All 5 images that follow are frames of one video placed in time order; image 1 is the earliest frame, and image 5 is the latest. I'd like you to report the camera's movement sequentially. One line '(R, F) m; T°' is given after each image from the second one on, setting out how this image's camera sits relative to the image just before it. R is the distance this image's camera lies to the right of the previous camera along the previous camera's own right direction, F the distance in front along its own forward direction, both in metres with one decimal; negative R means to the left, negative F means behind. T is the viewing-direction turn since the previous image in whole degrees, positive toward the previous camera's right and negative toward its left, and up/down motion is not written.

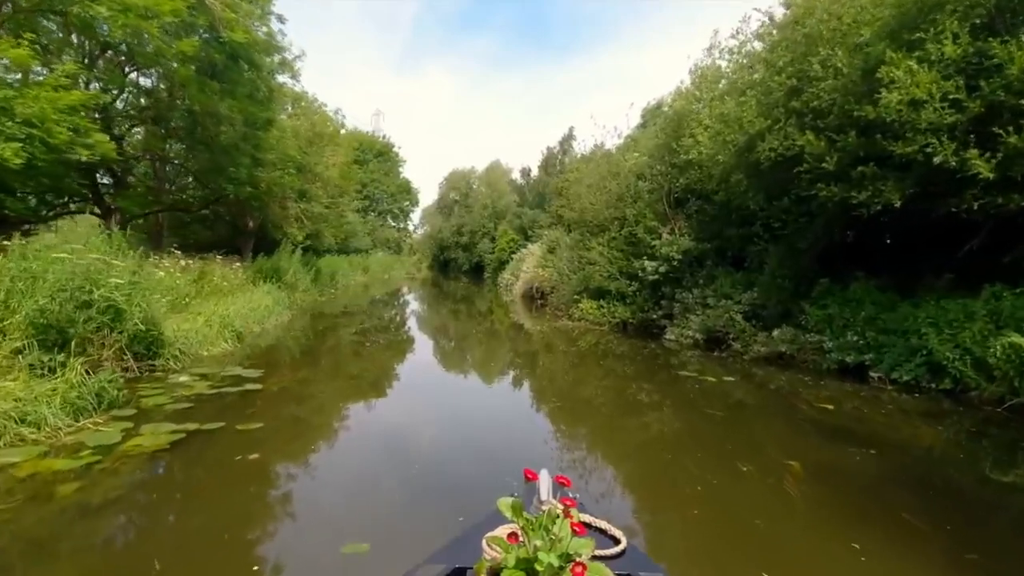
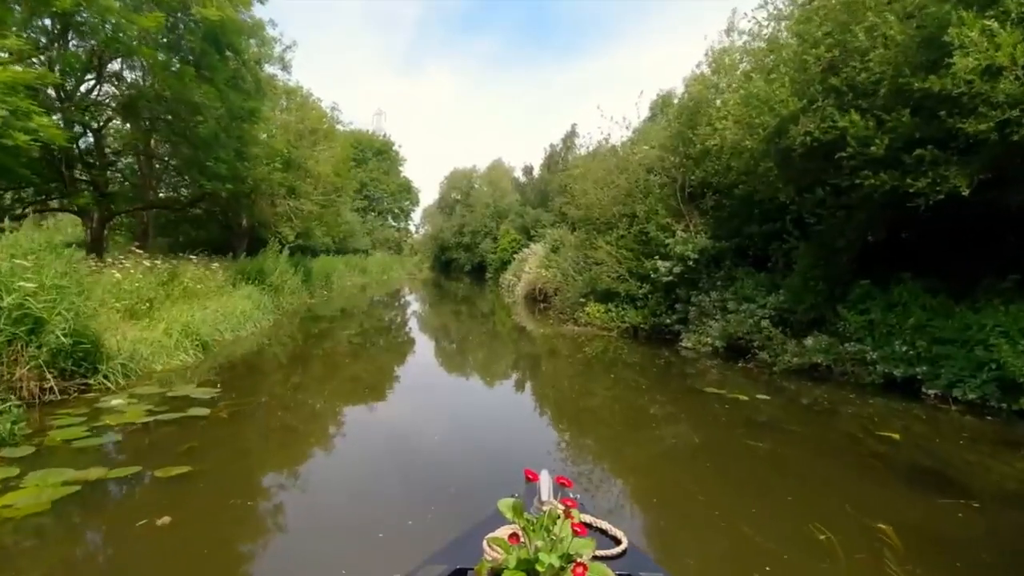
(0.0, +0.8) m; 0°
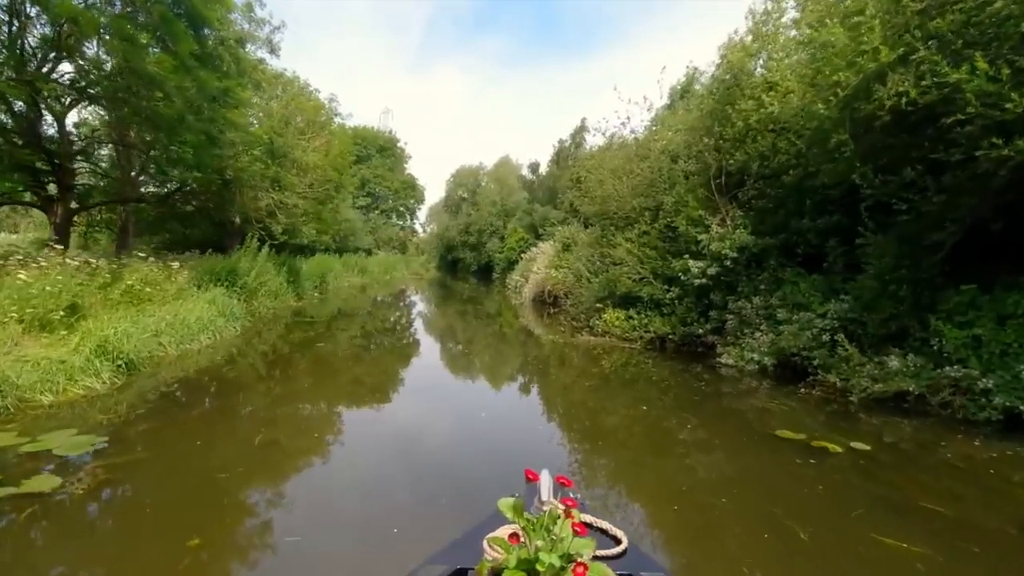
(0.0, +1.3) m; -1°
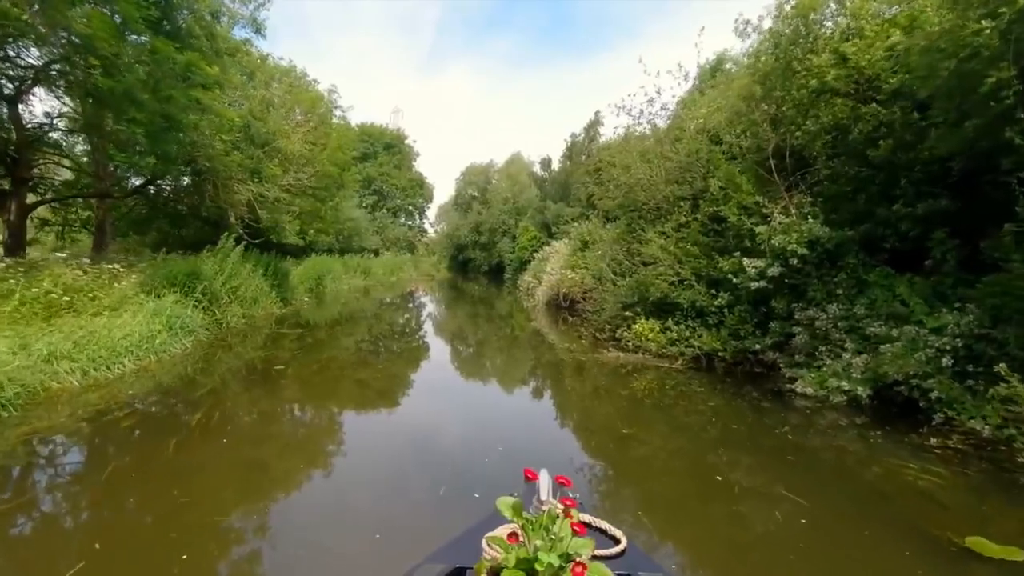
(0.0, +1.5) m; -1°
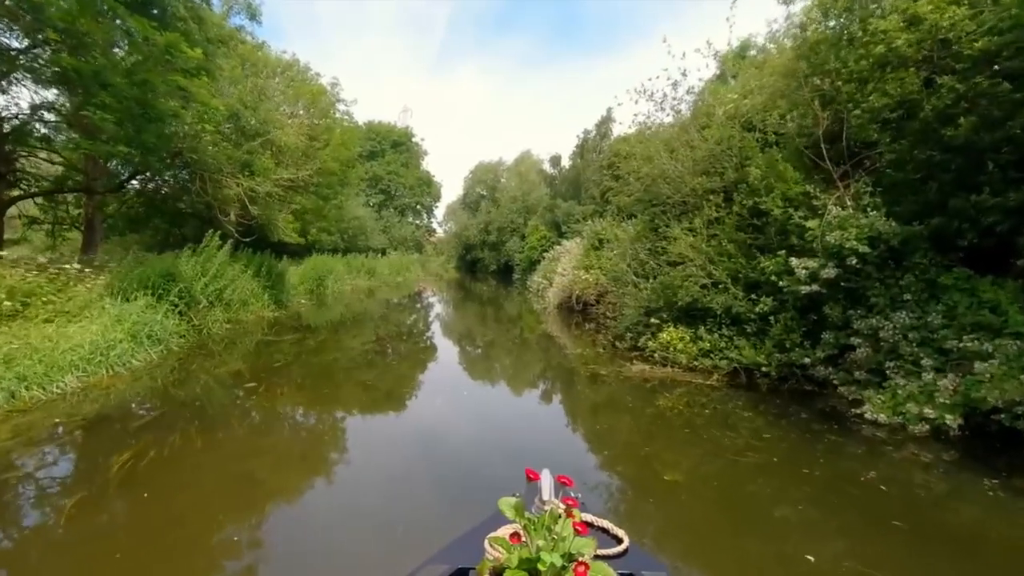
(0.0, +0.8) m; -1°
